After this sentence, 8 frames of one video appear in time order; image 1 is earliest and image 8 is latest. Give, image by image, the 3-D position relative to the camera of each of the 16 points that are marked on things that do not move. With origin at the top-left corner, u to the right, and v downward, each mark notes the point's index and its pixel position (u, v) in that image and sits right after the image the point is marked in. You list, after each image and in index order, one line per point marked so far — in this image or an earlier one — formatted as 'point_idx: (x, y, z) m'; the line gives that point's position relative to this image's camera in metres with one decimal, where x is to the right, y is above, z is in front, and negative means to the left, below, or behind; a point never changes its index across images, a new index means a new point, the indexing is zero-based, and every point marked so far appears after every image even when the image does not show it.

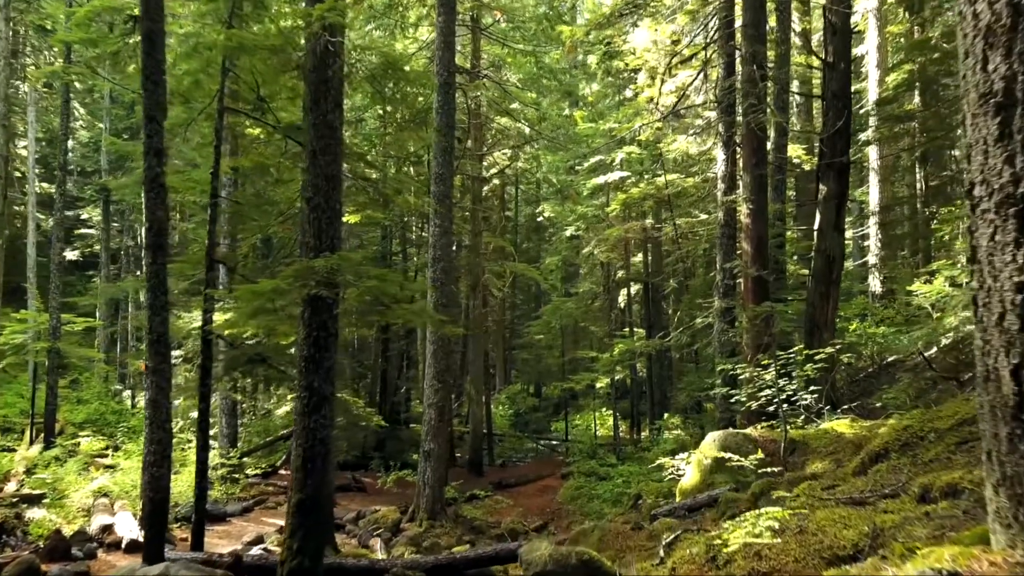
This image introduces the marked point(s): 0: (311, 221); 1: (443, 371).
0: (-1.6, +0.5, +6.3) m
1: (-1.2, -1.4, +13.0) m
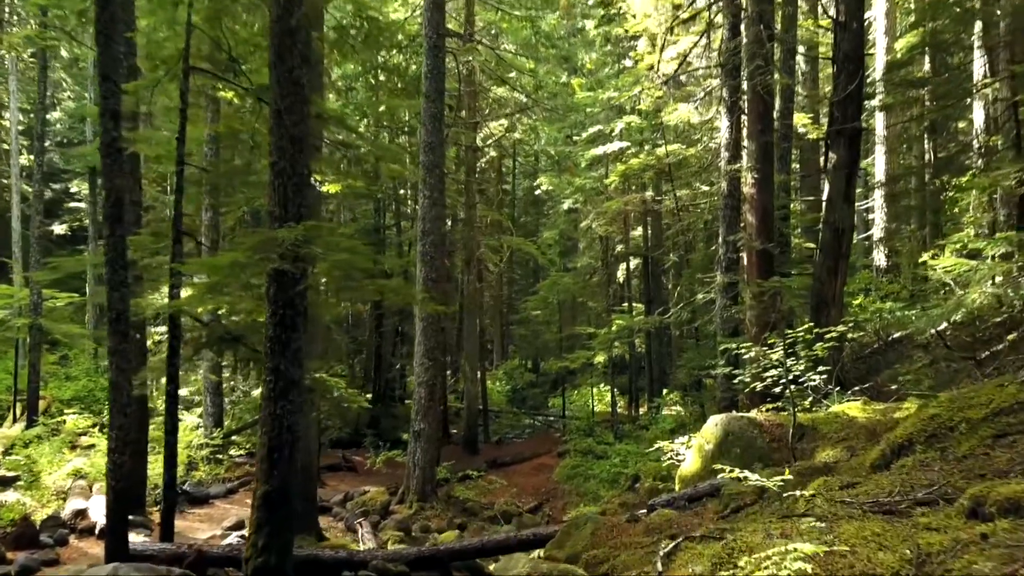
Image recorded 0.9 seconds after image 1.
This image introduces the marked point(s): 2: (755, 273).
0: (-1.8, +0.7, +5.7) m
1: (-1.3, -1.0, +12.5) m
2: (+3.4, +0.2, +10.6) m
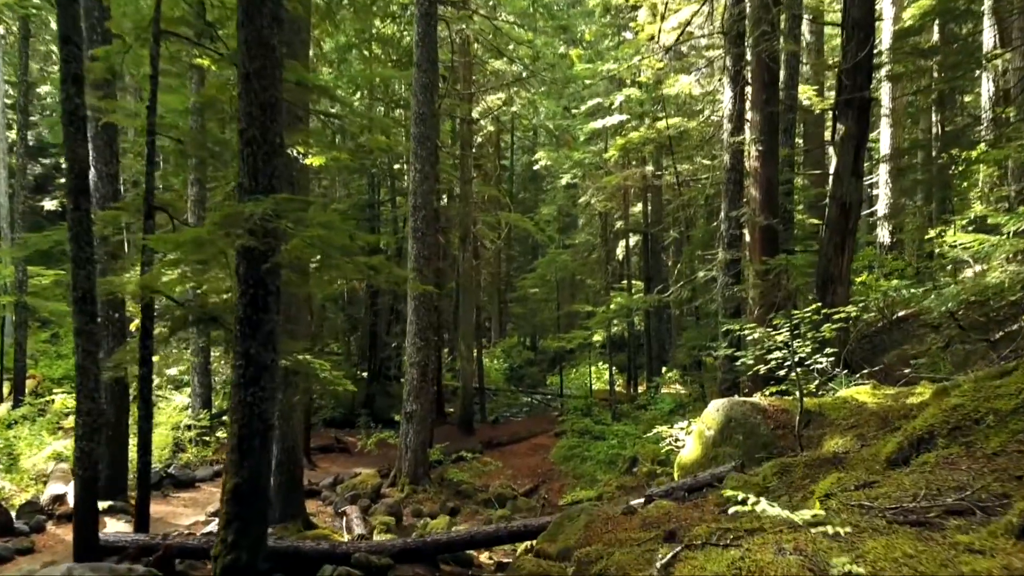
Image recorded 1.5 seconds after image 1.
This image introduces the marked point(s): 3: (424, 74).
0: (-1.8, +0.9, +5.3) m
1: (-1.4, -0.6, +12.1) m
2: (+3.3, +0.5, +10.2) m
3: (-1.4, +3.4, +12.3) m
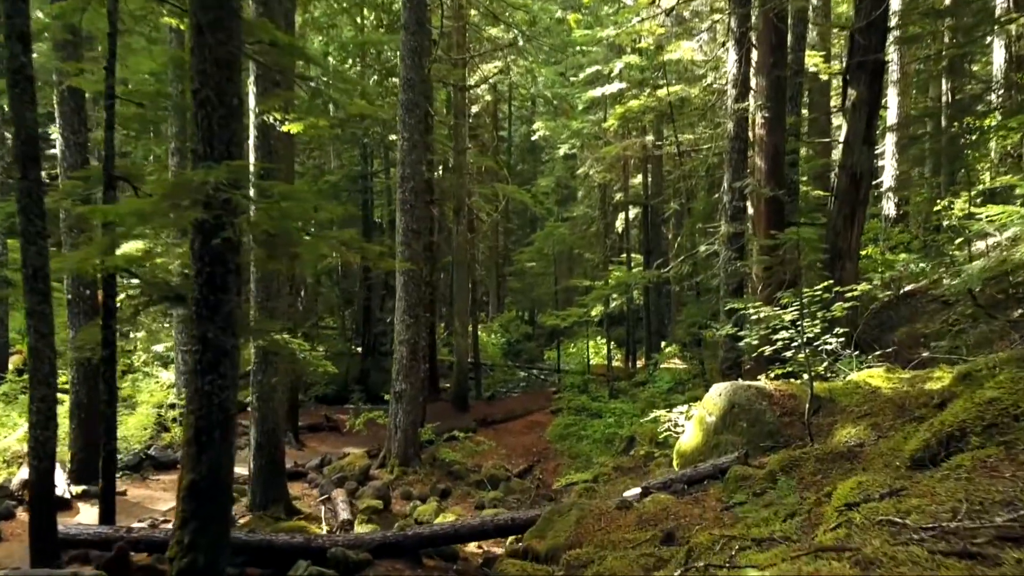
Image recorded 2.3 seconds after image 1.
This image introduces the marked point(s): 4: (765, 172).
0: (-1.9, +1.0, +4.8) m
1: (-1.5, -0.2, +11.6) m
2: (+3.2, +0.8, +9.7) m
3: (-1.5, +3.8, +11.7) m
4: (+3.2, +1.5, +9.7) m
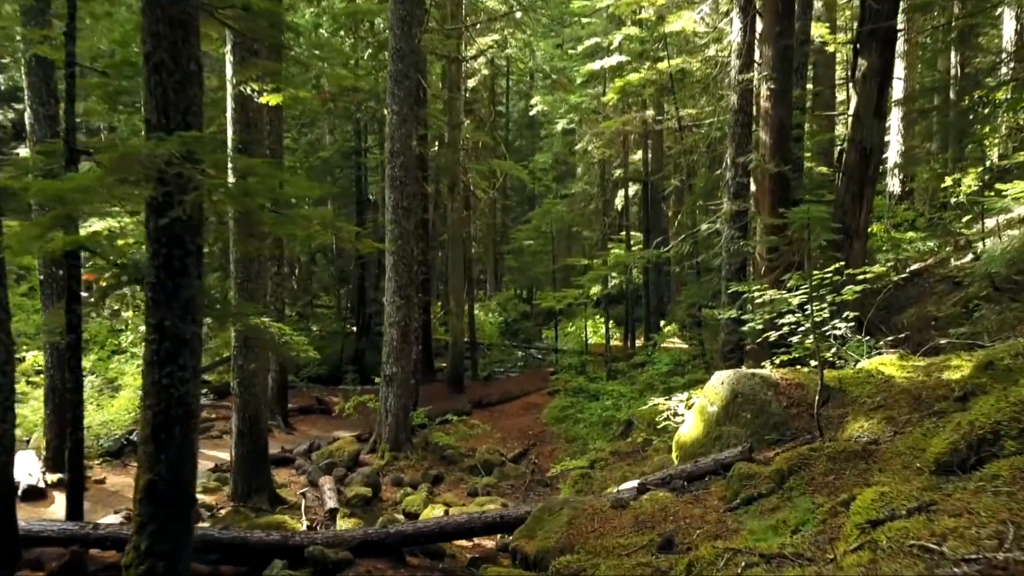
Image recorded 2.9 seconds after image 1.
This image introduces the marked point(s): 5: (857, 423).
0: (-2.0, +1.1, +4.3) m
1: (-1.6, +0.1, +11.2) m
2: (+3.1, +1.0, +9.2) m
3: (-1.6, +4.1, +11.1) m
4: (+3.1, +1.7, +9.3) m
5: (+2.2, -0.9, +5.0) m
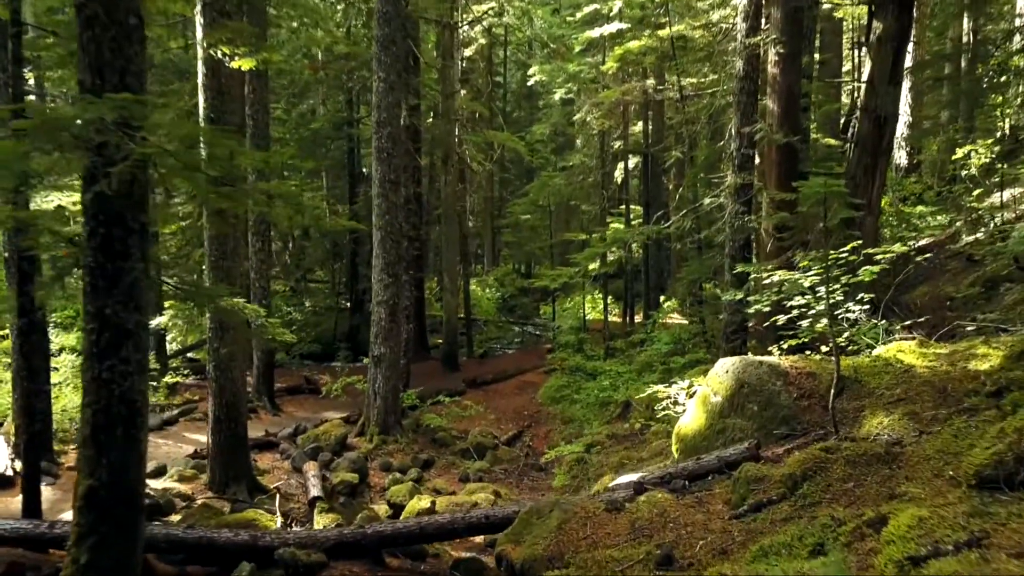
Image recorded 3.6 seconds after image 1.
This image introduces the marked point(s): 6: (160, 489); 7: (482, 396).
0: (-2.1, +1.2, +3.8) m
1: (-1.6, +0.4, +10.7) m
2: (+3.0, +1.3, +8.7) m
3: (-1.7, +4.4, +10.5) m
4: (+3.0, +2.0, +8.7) m
5: (+2.2, -0.8, +4.5) m
6: (-3.6, -2.1, +7.9) m
7: (-0.6, -2.1, +14.9) m
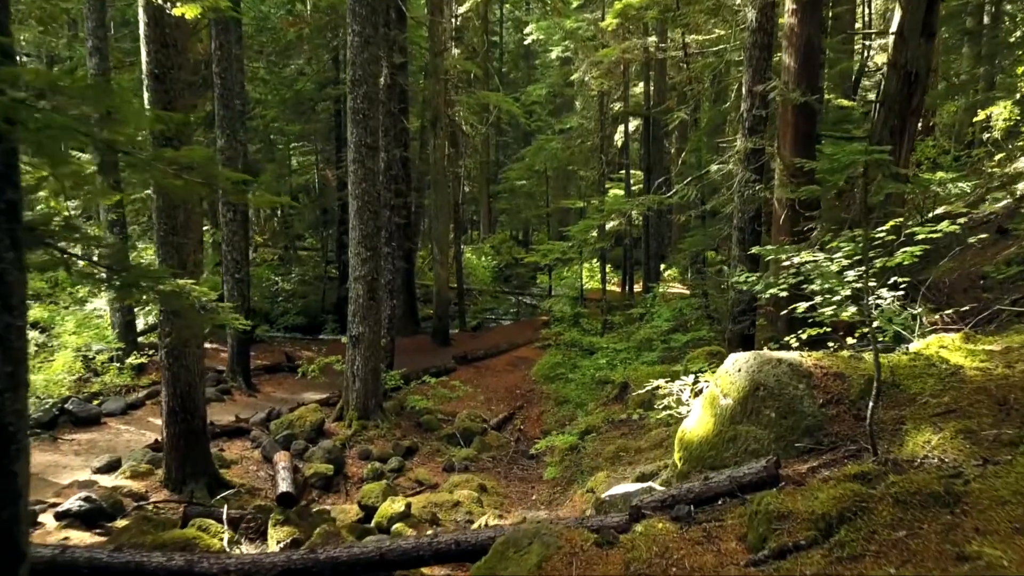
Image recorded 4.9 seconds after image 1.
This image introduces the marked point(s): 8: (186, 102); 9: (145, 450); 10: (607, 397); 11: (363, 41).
0: (-2.3, +1.2, +2.9) m
1: (-1.8, +0.7, +9.9) m
2: (+2.9, +1.5, +7.8) m
3: (-1.8, +4.7, +9.5) m
4: (+2.9, +2.2, +7.8) m
5: (+2.0, -0.7, +3.8) m
6: (-3.8, -1.9, +7.2) m
7: (-0.7, -1.6, +14.2) m
8: (-3.0, +1.7, +7.1) m
9: (-3.9, -1.7, +8.3) m
10: (+1.4, -1.6, +11.0) m
11: (-1.8, +3.1, +9.5) m
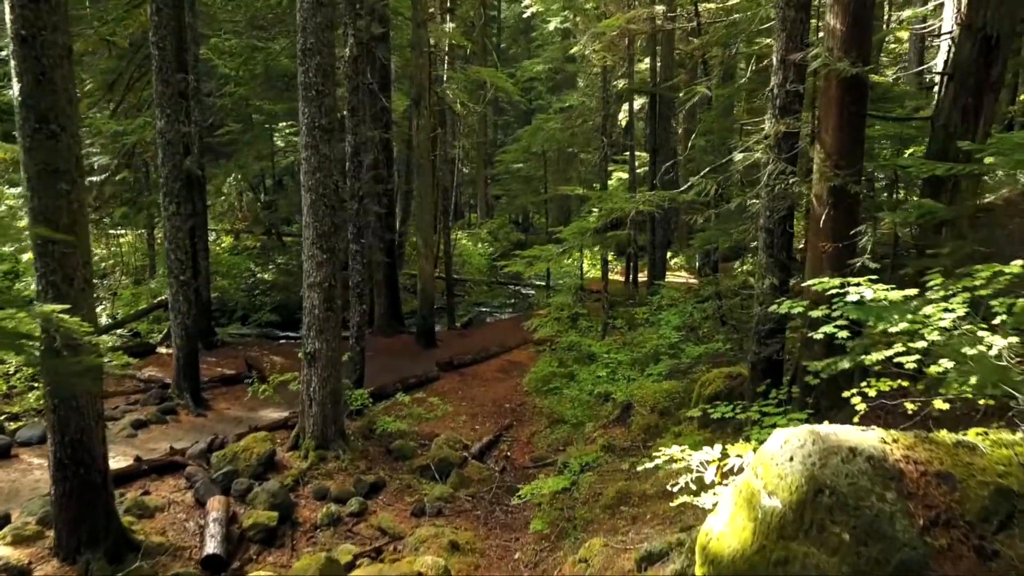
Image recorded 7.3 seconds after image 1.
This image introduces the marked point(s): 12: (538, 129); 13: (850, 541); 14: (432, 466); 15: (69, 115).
0: (-2.5, +0.9, +1.4) m
1: (-2.0, +0.6, +8.4) m
2: (+2.7, +1.4, +6.3) m
3: (-2.0, +4.6, +7.9) m
4: (+2.7, +2.1, +6.3) m
5: (+1.8, -1.0, +2.3) m
6: (-4.0, -2.0, +5.8) m
7: (-0.9, -1.5, +12.7) m
8: (-3.2, +1.6, +5.6) m
9: (-4.1, -1.9, +6.9) m
10: (+1.2, -1.6, +9.5) m
11: (-2.0, +3.0, +8.0) m
12: (+0.6, +3.9, +18.9) m
13: (+1.3, -1.0, +3.0) m
14: (-0.9, -2.0, +8.9) m
15: (-3.2, +1.3, +5.6) m
